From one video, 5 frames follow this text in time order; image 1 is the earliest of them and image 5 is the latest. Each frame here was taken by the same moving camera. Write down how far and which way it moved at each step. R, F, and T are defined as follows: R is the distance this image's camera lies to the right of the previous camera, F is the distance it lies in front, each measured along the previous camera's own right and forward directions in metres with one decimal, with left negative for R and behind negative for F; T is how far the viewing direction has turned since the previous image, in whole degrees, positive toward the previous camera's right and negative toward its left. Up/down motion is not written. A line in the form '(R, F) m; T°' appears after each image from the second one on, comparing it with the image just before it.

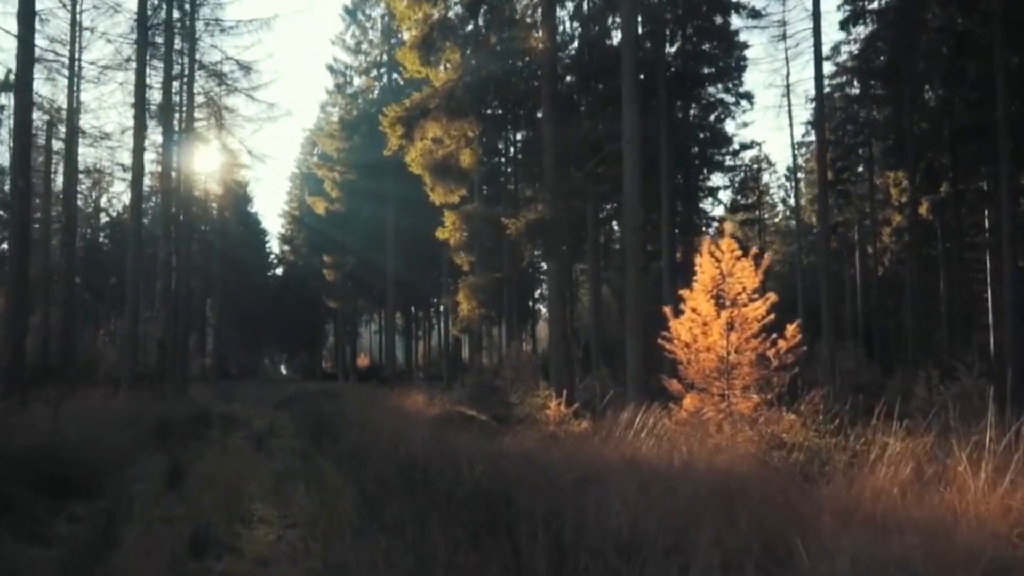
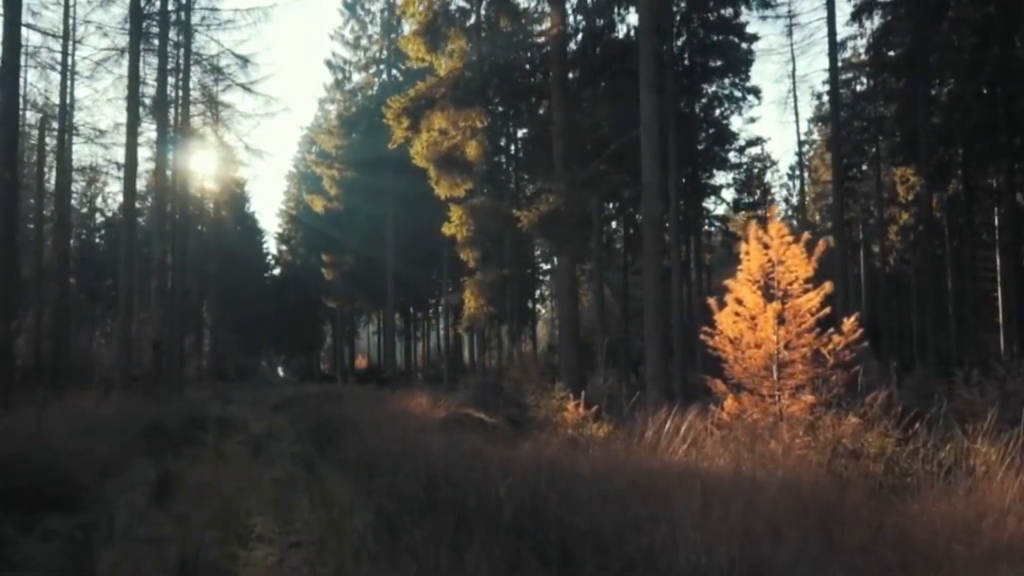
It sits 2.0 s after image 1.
(-0.2, +0.9) m; 0°
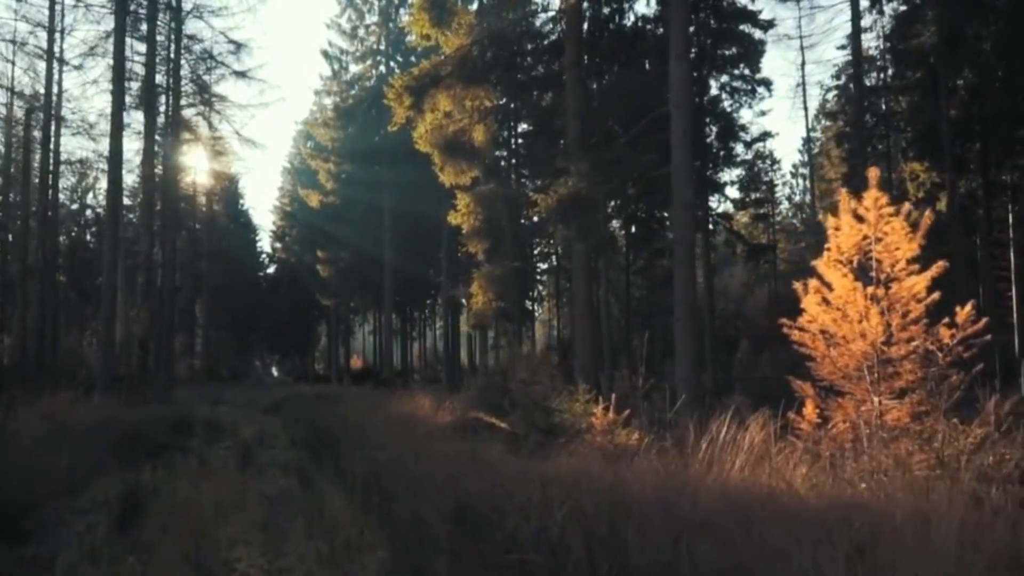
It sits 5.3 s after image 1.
(-0.3, +1.4) m; 0°
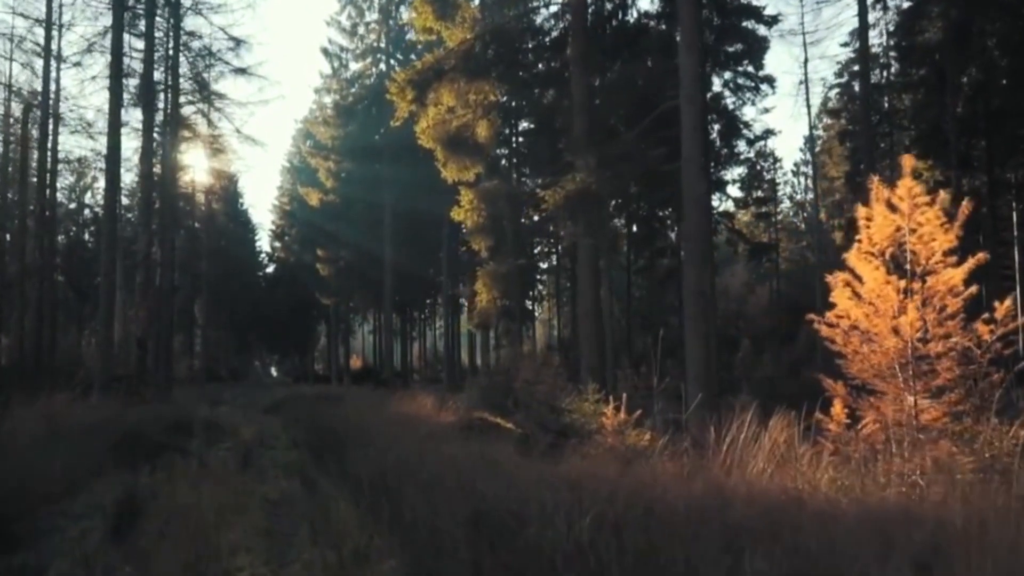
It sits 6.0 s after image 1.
(-0.1, +0.3) m; 0°
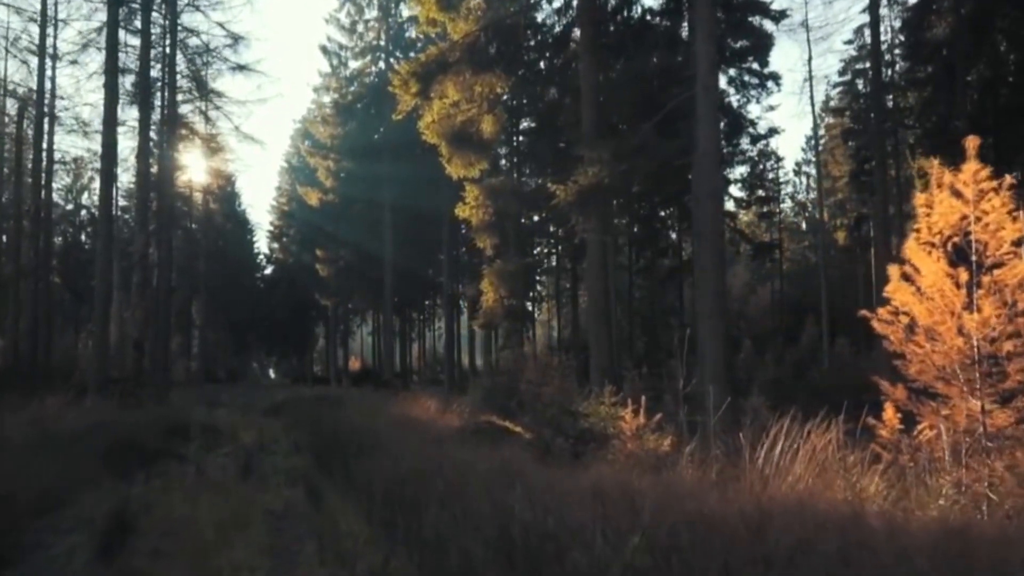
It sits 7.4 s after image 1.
(-0.1, +0.5) m; 0°
